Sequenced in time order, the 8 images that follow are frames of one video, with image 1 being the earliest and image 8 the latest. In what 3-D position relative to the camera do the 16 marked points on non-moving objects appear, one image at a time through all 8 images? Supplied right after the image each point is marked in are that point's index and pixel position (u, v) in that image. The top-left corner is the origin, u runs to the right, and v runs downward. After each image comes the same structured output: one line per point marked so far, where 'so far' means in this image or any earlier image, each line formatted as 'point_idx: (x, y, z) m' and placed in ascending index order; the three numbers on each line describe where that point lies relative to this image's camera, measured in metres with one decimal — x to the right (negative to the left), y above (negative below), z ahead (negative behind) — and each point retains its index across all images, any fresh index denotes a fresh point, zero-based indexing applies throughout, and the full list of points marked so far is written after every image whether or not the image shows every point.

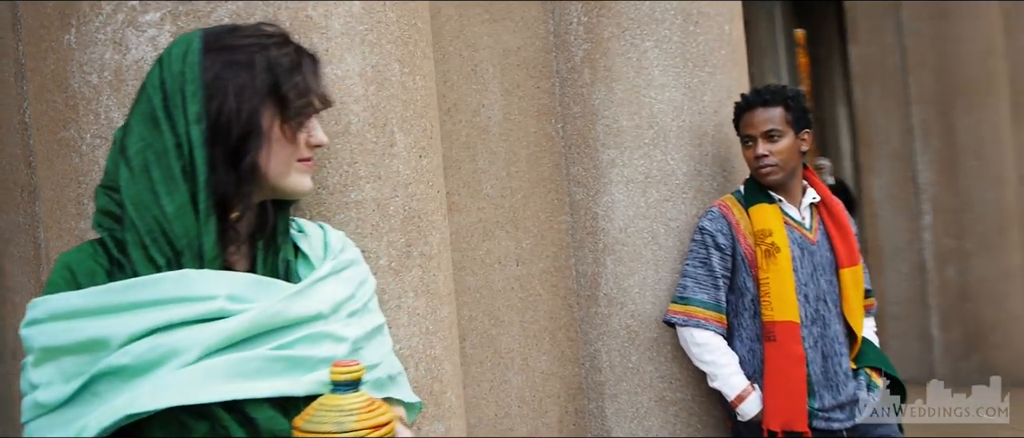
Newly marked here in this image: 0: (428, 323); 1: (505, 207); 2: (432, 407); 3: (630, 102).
0: (-0.2, -0.3, +2.2) m
1: (0.0, 0.0, +3.1) m
2: (-0.2, -0.5, +2.2) m
3: (+0.4, +0.4, +3.2) m
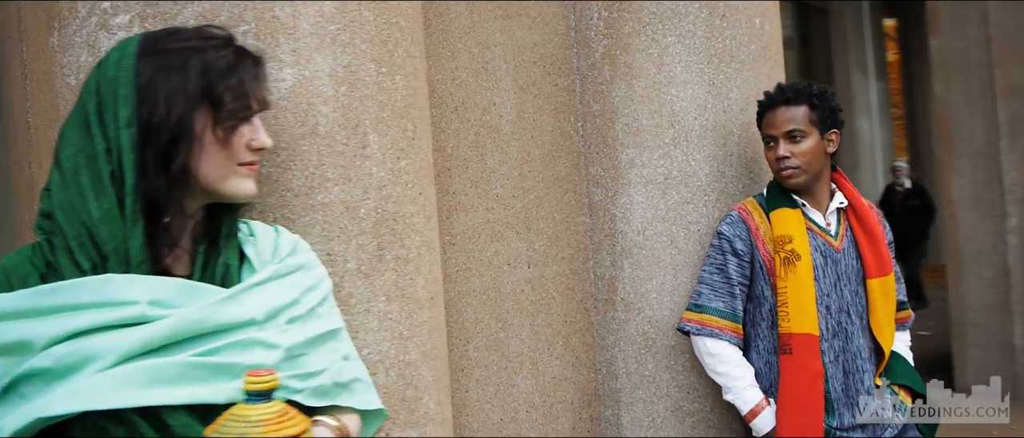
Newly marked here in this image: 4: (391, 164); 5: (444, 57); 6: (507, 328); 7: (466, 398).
0: (-0.3, -0.3, +2.2) m
1: (0.0, 0.0, +3.1) m
2: (-0.3, -0.5, +2.2) m
3: (+0.5, +0.4, +3.1) m
4: (-0.3, +0.1, +2.2) m
5: (-0.2, +0.5, +2.9) m
6: (0.0, -0.4, +3.0) m
7: (-0.2, -0.6, +2.9) m
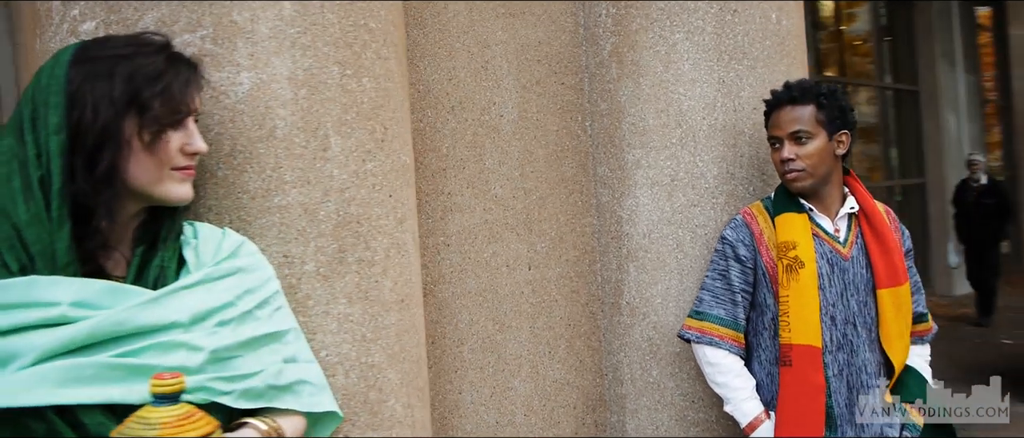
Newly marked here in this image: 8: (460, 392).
0: (-0.4, -0.3, +2.2) m
1: (0.0, 0.0, +3.0) m
2: (-0.4, -0.5, +2.2) m
3: (+0.5, +0.4, +3.0) m
4: (-0.4, +0.1, +2.2) m
5: (-0.2, +0.5, +2.9) m
6: (0.0, -0.4, +3.0) m
7: (-0.2, -0.6, +2.9) m
8: (-0.2, -0.6, +2.9) m
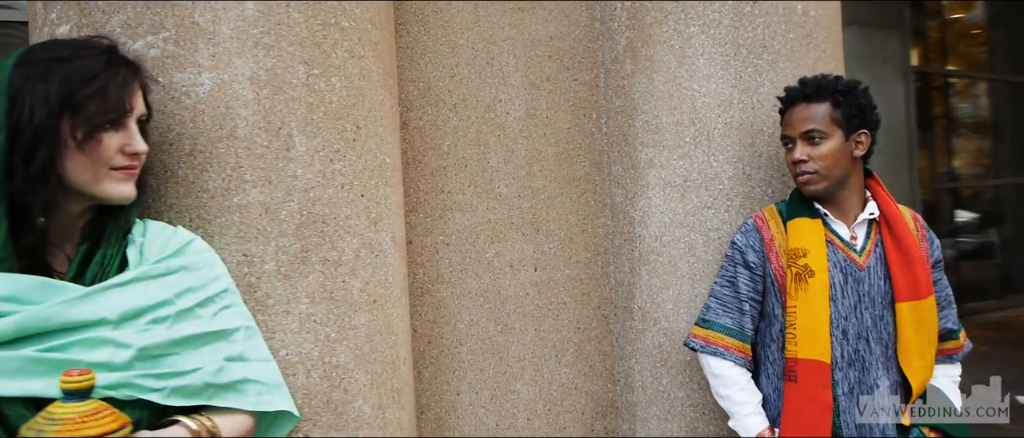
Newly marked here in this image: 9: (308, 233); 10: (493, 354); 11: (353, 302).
0: (-0.5, -0.3, +2.2) m
1: (0.0, 0.0, +3.0) m
2: (-0.5, -0.5, +2.2) m
3: (+0.5, +0.4, +2.9) m
4: (-0.5, +0.1, +2.1) m
5: (-0.2, +0.5, +2.8) m
6: (0.0, -0.4, +2.9) m
7: (-0.2, -0.6, +2.8) m
8: (-0.2, -0.6, +2.8) m
9: (-0.5, 0.0, +2.1) m
10: (-0.1, -0.5, +2.9) m
11: (-0.4, -0.2, +2.2) m
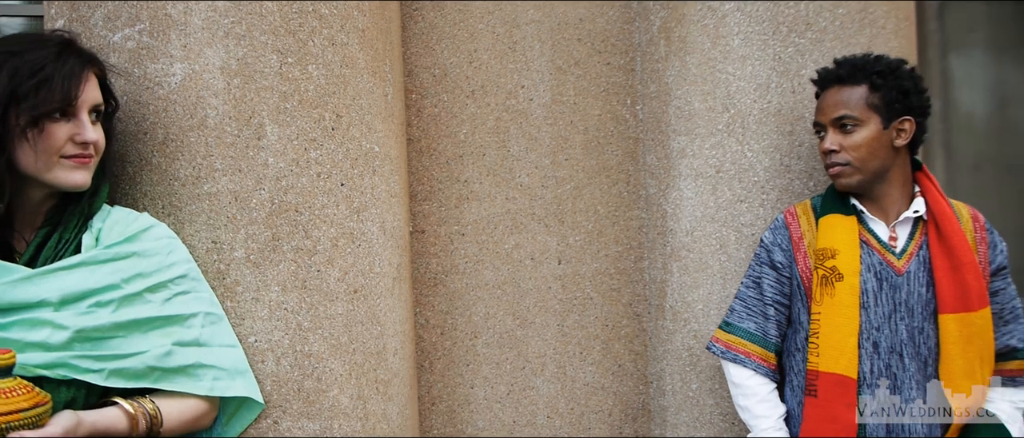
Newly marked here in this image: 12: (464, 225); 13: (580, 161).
0: (-0.5, -0.3, +2.2) m
1: (+0.1, +0.1, +2.8) m
2: (-0.5, -0.5, +2.2) m
3: (+0.6, +0.4, +2.7) m
4: (-0.5, +0.2, +2.1) m
5: (-0.2, +0.6, +2.8) m
6: (0.0, -0.4, +2.8) m
7: (-0.1, -0.6, +2.8) m
8: (-0.1, -0.5, +2.8) m
9: (-0.6, 0.0, +2.1) m
10: (0.0, -0.4, +2.8) m
11: (-0.5, -0.2, +2.2) m
12: (-0.2, 0.0, +2.8) m
13: (+0.2, +0.2, +2.9) m
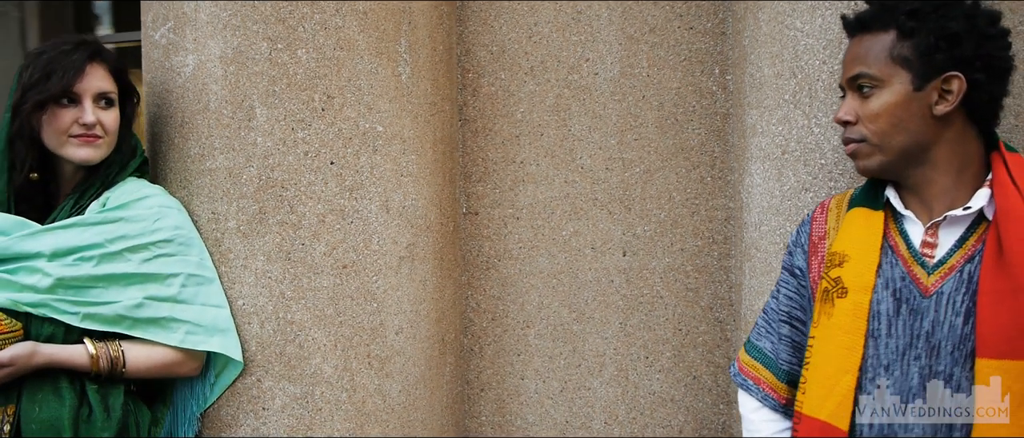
0: (-0.6, -0.2, +2.3) m
1: (+0.3, +0.1, +2.6) m
2: (-0.6, -0.4, +2.3) m
3: (+0.7, +0.5, +2.2) m
4: (-0.6, +0.2, +2.3) m
5: (0.0, +0.6, +2.6) m
6: (+0.2, -0.3, +2.6) m
7: (0.0, -0.5, +2.7) m
8: (0.0, -0.5, +2.7) m
9: (-0.7, +0.1, +2.3) m
10: (+0.2, -0.4, +2.6) m
11: (-0.5, -0.1, +2.3) m
12: (0.0, 0.0, +2.6) m
13: (+0.4, +0.2, +2.5) m
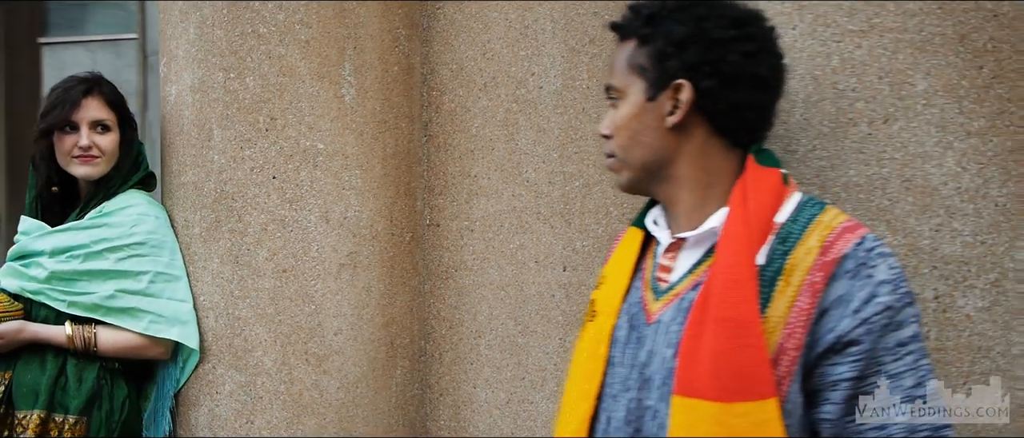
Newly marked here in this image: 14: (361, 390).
0: (-0.8, -0.2, +2.6) m
1: (+0.1, +0.1, +2.6) m
2: (-0.8, -0.4, +2.6) m
3: (+0.3, +0.4, +2.1) m
4: (-0.8, +0.2, +2.6) m
5: (-0.1, +0.6, +2.7) m
6: (0.0, -0.4, +2.6) m
7: (-0.1, -0.6, +2.7) m
8: (-0.1, -0.5, +2.7) m
9: (-0.9, 0.0, +2.6) m
10: (0.0, -0.4, +2.6) m
11: (-0.8, -0.1, +2.6) m
12: (-0.1, 0.0, +2.7) m
13: (+0.2, +0.2, +2.5) m
14: (-0.5, -0.5, +2.6) m
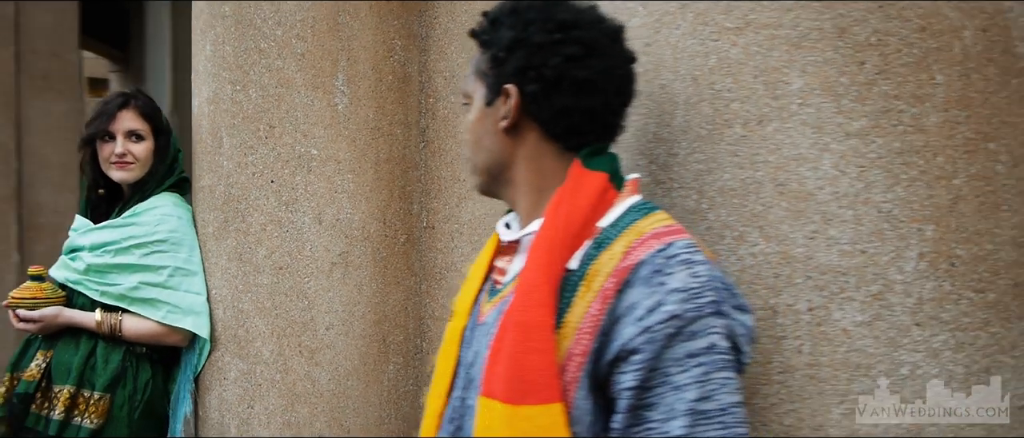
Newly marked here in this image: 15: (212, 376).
0: (-0.9, -0.2, +2.8) m
1: (0.0, +0.1, +2.6) m
2: (-0.9, -0.4, +2.8) m
3: (+0.1, +0.4, +2.1) m
4: (-0.9, +0.2, +2.8) m
5: (-0.1, +0.6, +2.8) m
6: (0.0, -0.4, +2.6) m
7: (-0.2, -0.6, +2.8) m
8: (-0.2, -0.5, +2.8) m
9: (-0.9, 0.0, +2.9) m
10: (-0.1, -0.4, +2.7) m
11: (-0.8, -0.2, +2.8) m
12: (-0.2, 0.0, +2.8) m
13: (+0.1, +0.2, +2.5) m
14: (-0.5, -0.5, +2.8) m
15: (-1.0, -0.5, +2.9) m
